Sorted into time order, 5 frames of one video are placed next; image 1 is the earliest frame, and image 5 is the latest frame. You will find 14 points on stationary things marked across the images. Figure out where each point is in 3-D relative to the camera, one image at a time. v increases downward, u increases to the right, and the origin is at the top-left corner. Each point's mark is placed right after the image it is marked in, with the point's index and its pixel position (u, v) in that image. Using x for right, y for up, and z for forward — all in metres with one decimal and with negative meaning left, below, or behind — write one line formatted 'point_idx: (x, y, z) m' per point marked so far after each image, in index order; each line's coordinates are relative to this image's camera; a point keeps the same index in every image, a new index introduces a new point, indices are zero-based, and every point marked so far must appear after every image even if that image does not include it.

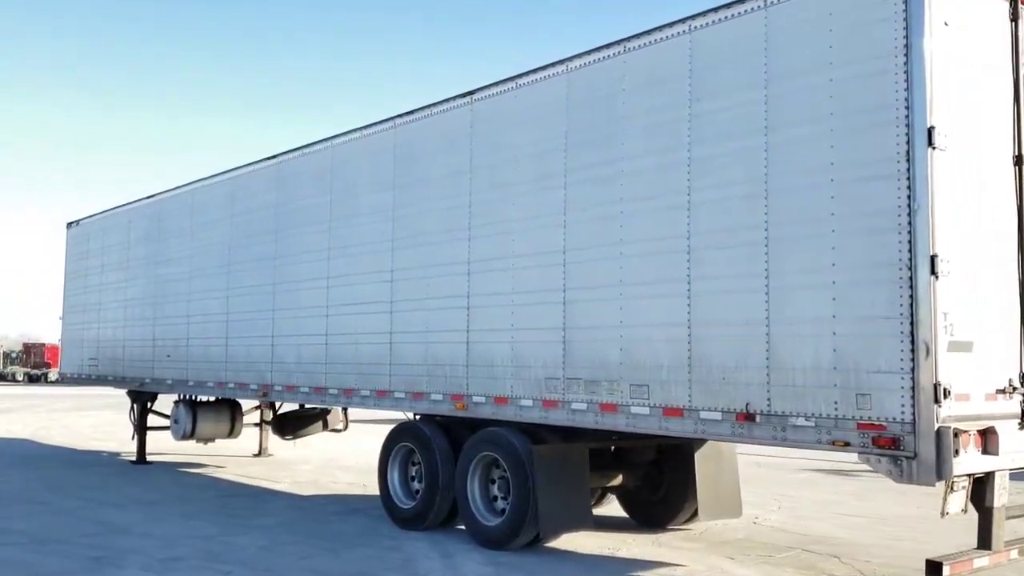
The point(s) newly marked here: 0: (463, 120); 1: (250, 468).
0: (-0.5, +1.6, +9.1) m
1: (-4.3, -3.0, +15.3) m
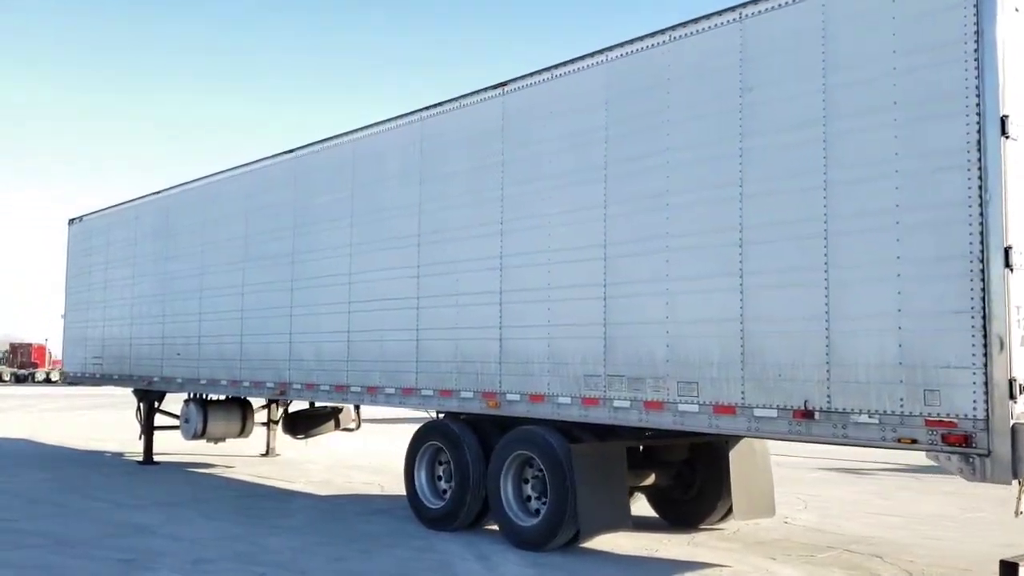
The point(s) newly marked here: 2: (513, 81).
0: (-0.2, +1.7, +8.9) m
1: (-4.1, -2.9, +15.0) m
2: (0.0, +1.9, +8.7) m
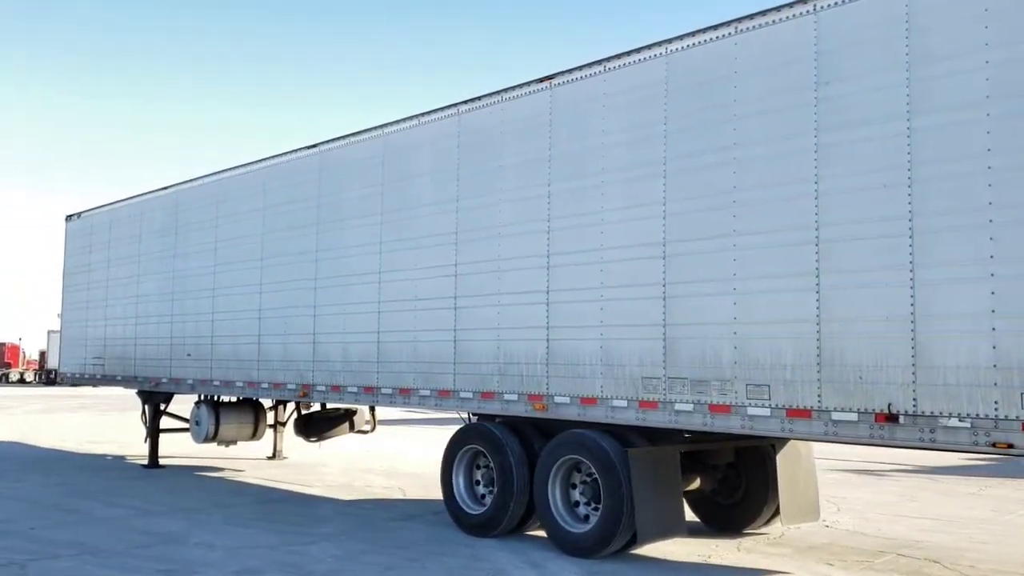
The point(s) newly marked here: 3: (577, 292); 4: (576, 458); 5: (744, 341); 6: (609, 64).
0: (+0.3, +1.7, +8.6) m
1: (-3.8, -2.9, +14.7) m
2: (+0.5, +1.9, +8.5) m
3: (+0.6, 0.0, +8.1) m
4: (+0.6, -1.5, +8.1) m
5: (+1.7, -0.4, +6.8) m
6: (+0.8, +1.9, +8.0) m
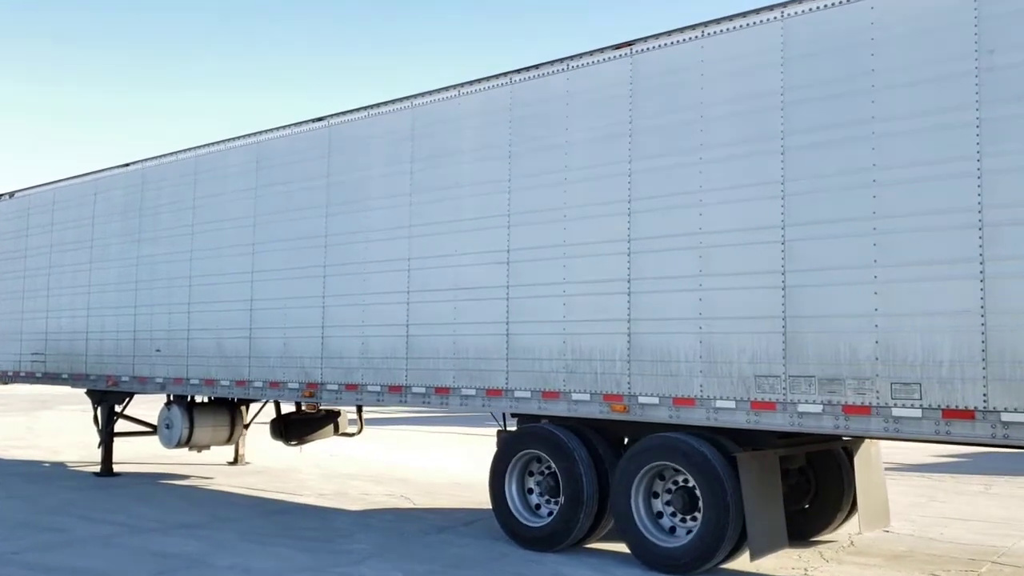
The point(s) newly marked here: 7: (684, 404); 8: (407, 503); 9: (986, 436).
0: (+0.9, +1.8, +7.8) m
1: (-3.9, -2.8, +13.4) m
2: (+1.1, +2.0, +7.7) m
3: (+1.2, +0.1, +7.3) m
4: (+1.2, -1.4, +7.3) m
5: (+2.5, -0.3, +6.2) m
6: (+1.5, +2.0, +7.3) m
7: (+1.3, -0.9, +7.1) m
8: (-1.3, -2.6, +11.2) m
9: (+2.9, -0.9, +5.8) m
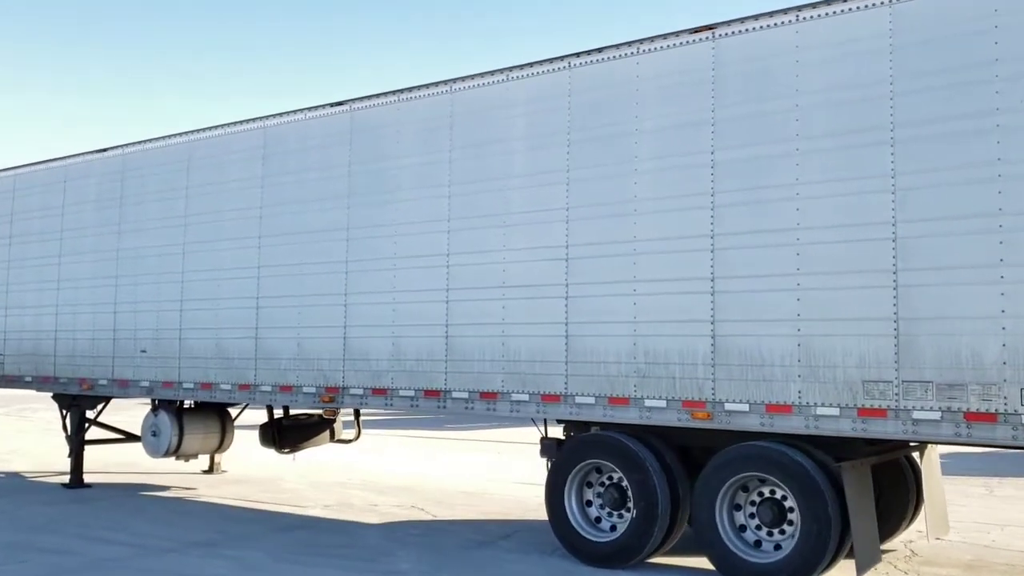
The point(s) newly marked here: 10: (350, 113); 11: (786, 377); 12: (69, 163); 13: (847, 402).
0: (+1.4, +1.8, +7.4) m
1: (-3.8, -2.7, +12.5) m
2: (+1.7, +2.0, +7.2) m
3: (+1.8, +0.1, +6.9) m
4: (+1.8, -1.4, +6.9) m
5: (+3.2, -0.3, +5.8) m
6: (+2.1, +2.0, +6.9) m
7: (+1.9, -0.9, +6.7) m
8: (-1.0, -2.6, +10.5) m
9: (+3.7, -0.9, +5.5) m
10: (-1.7, +1.8, +9.6) m
11: (+2.0, -0.6, +6.7) m
12: (-6.1, +1.7, +12.7) m
13: (+2.3, -0.8, +6.5) m
